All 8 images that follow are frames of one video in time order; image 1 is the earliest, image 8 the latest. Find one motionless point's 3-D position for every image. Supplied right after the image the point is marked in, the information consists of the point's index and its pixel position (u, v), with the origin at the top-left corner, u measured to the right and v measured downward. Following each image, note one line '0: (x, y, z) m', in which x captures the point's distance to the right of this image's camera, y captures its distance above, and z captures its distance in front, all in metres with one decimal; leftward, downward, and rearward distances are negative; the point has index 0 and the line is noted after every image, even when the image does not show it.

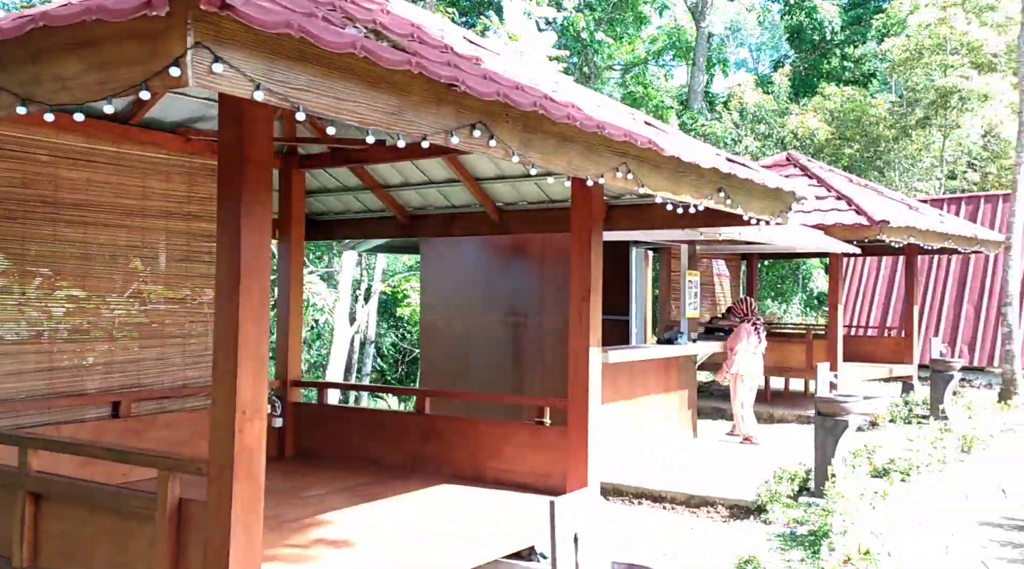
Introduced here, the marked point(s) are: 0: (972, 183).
0: (+7.3, +1.7, +14.4) m
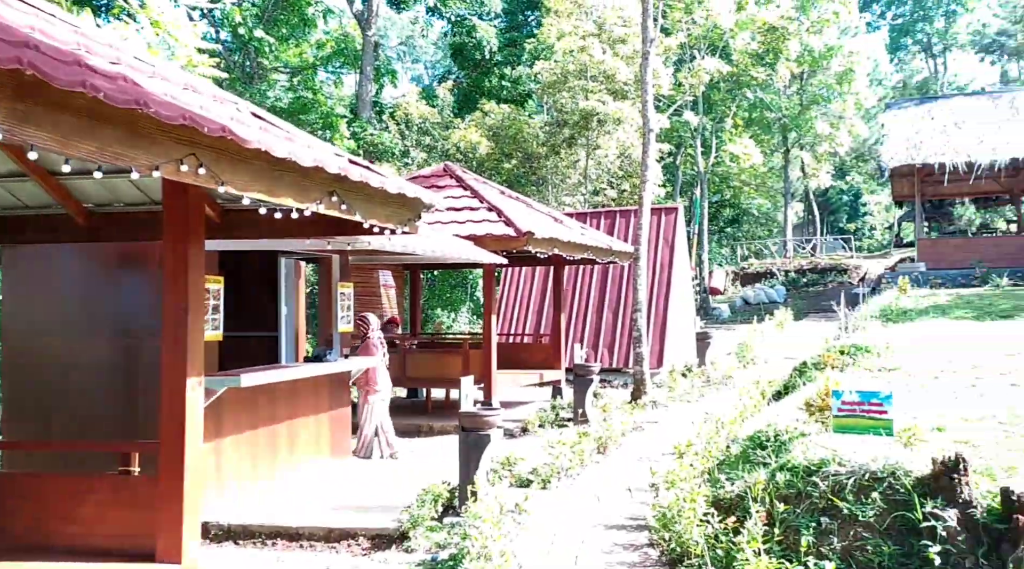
0: (+1.5, +1.5, +15.9) m
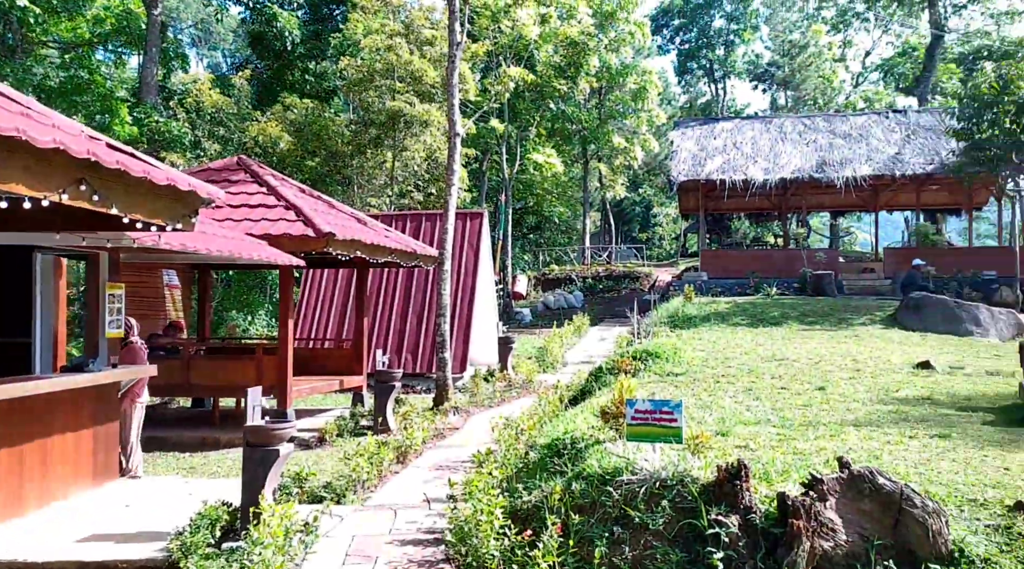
0: (-1.7, +1.4, +15.8) m
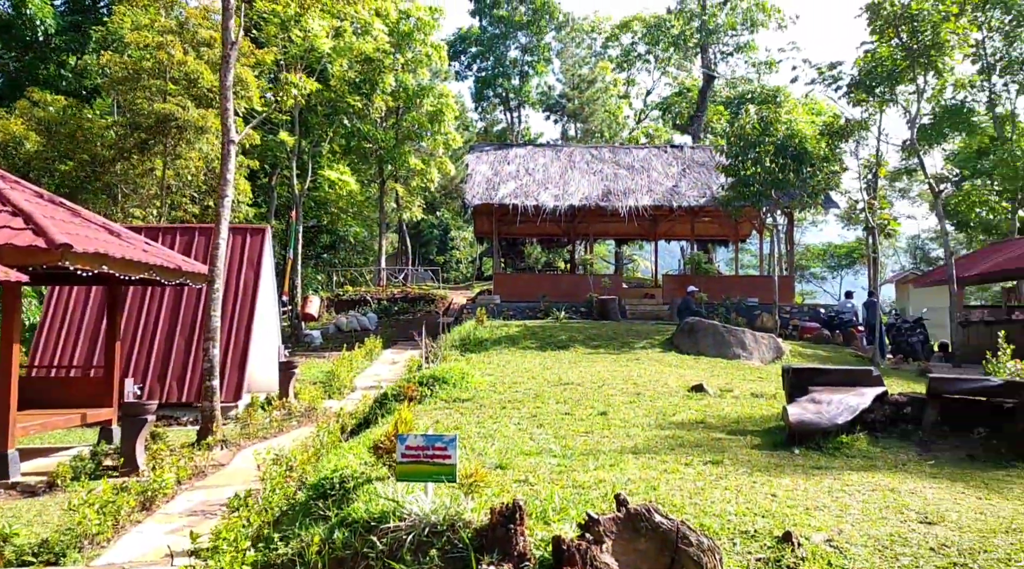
0: (-5.1, +1.1, +14.8) m
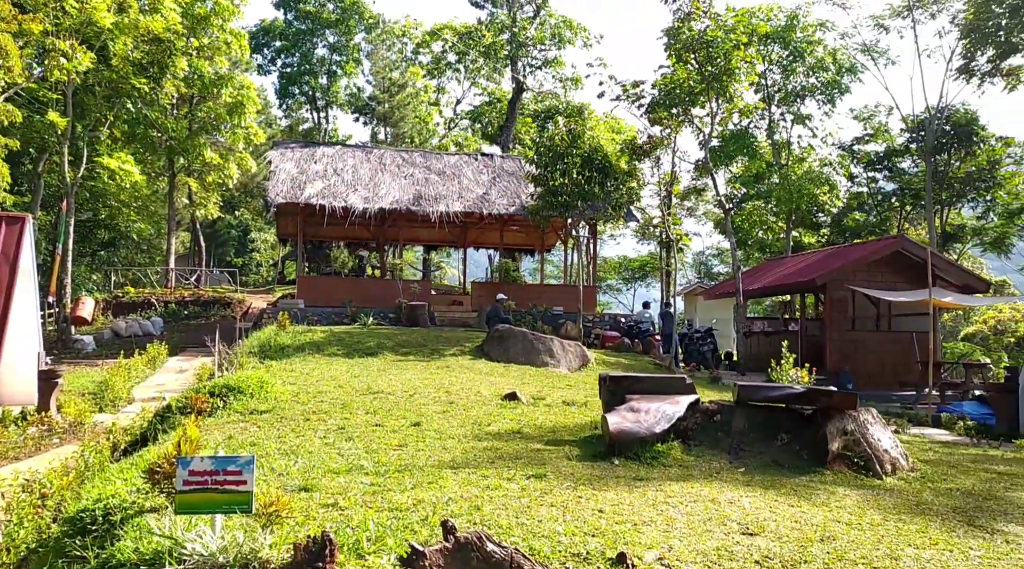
0: (-7.9, +1.2, +13.1) m
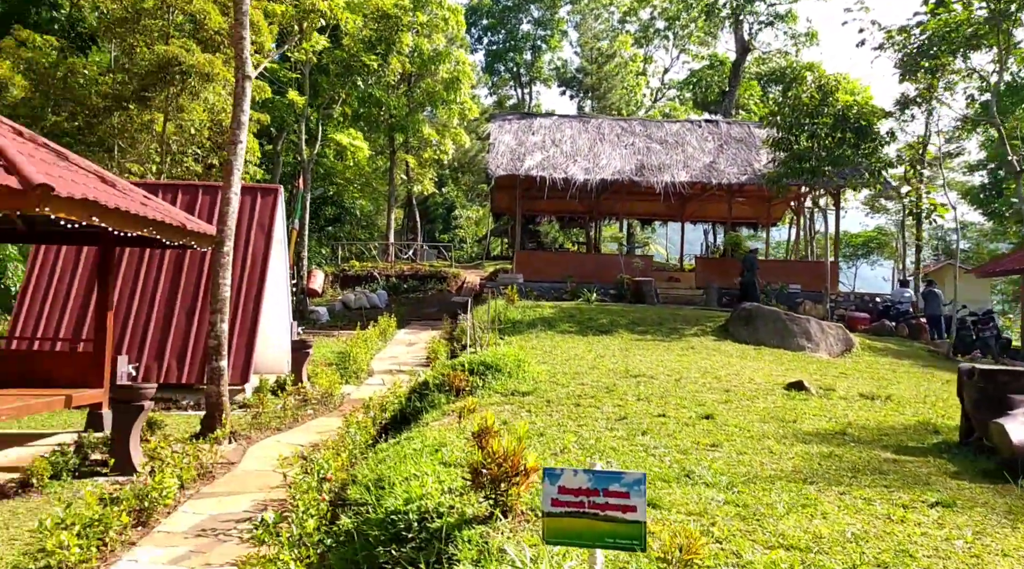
0: (-4.6, +1.6, +13.4) m
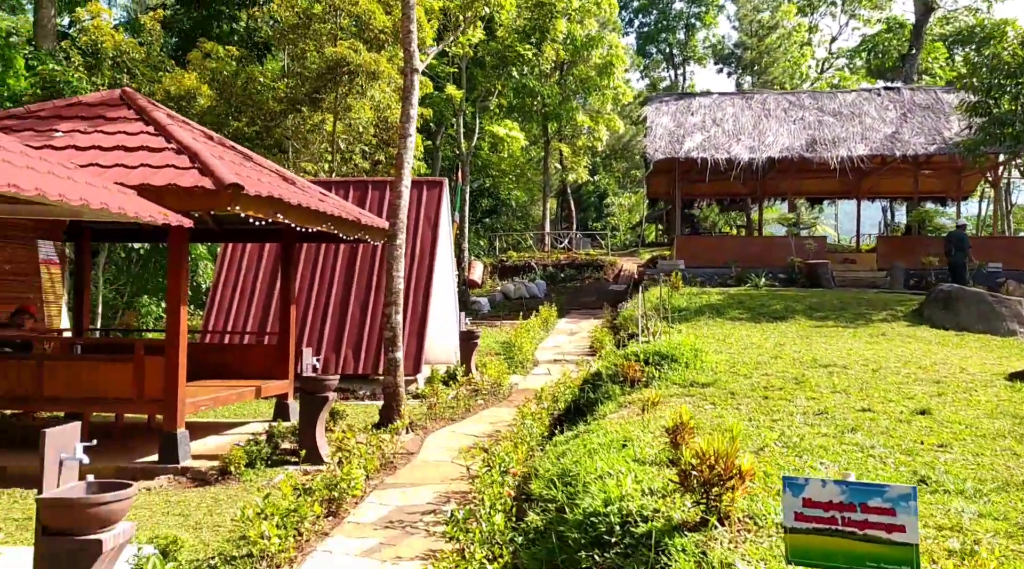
0: (-2.3, +1.7, +13.7) m
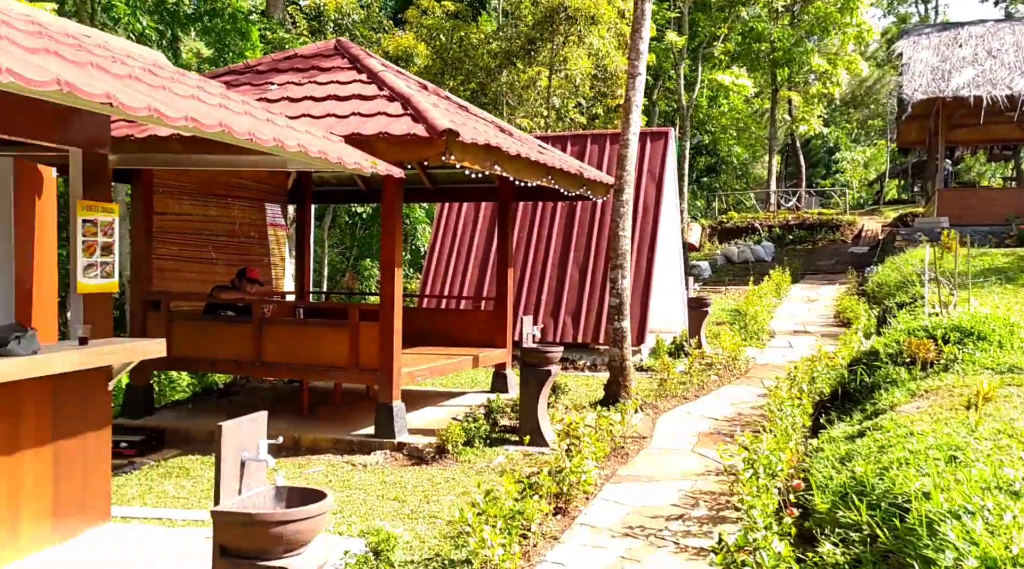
0: (+0.8, +2.2, +13.0) m
